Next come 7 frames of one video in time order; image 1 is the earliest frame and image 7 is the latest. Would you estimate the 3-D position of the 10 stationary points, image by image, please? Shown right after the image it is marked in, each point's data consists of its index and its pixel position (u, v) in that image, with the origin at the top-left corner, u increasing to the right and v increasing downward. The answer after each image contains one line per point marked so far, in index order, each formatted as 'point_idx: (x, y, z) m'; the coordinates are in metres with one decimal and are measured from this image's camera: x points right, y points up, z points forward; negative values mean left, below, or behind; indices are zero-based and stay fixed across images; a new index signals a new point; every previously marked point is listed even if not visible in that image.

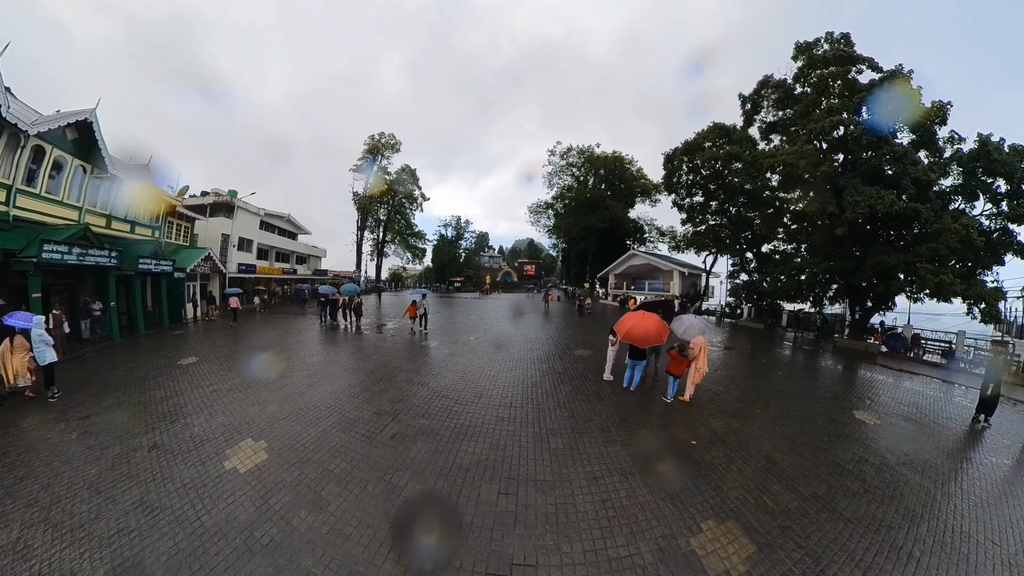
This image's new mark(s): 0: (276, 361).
0: (-5.3, -1.7, +7.4) m
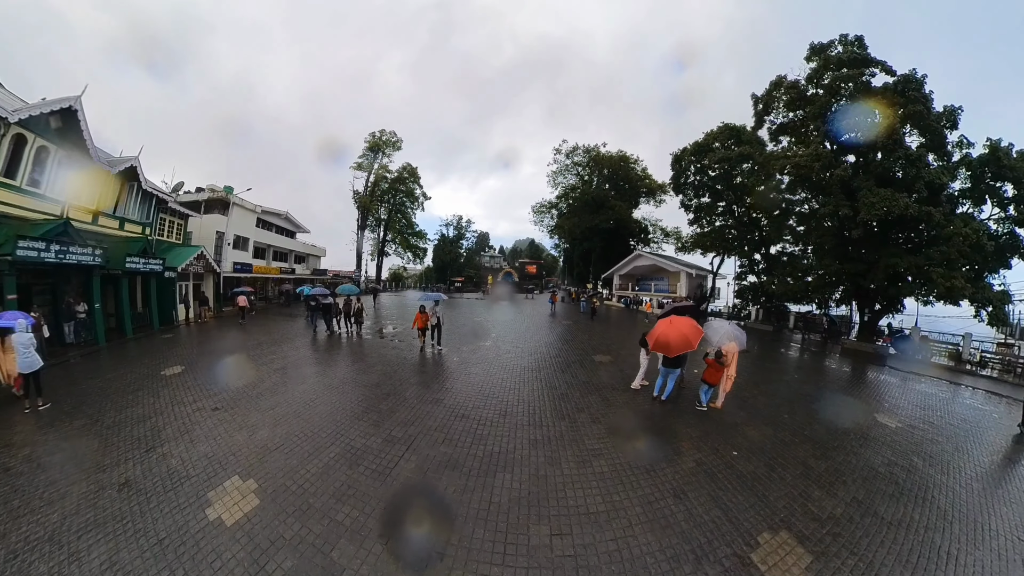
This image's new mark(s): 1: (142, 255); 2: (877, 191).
0: (-5.0, -1.7, +6.8) m
1: (-11.8, +1.1, +10.4) m
2: (+17.7, +4.4, +16.2) m
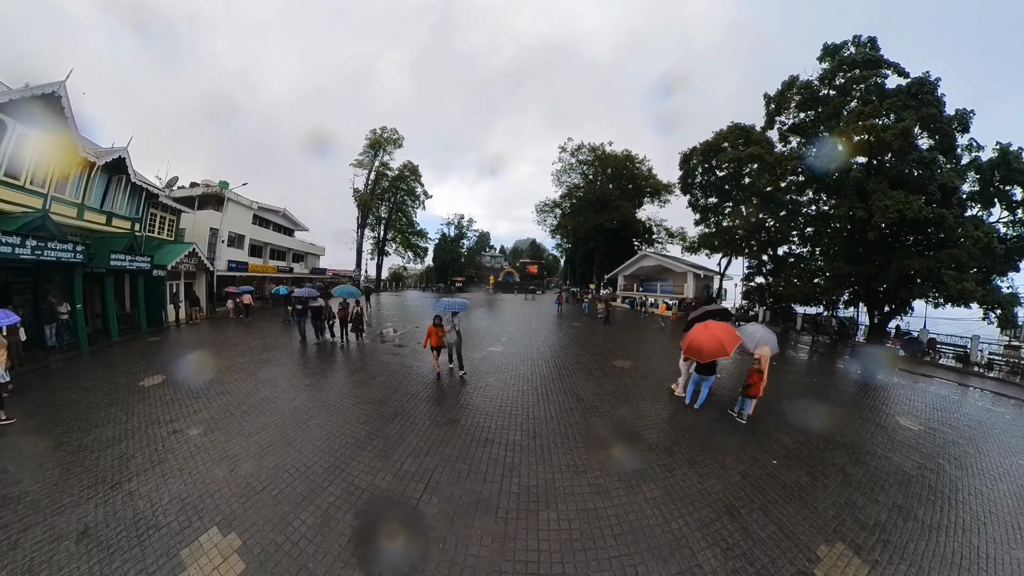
0: (-4.7, -1.7, +6.3) m
1: (-11.5, +1.1, +9.8) m
2: (+18.0, +4.3, +15.8) m
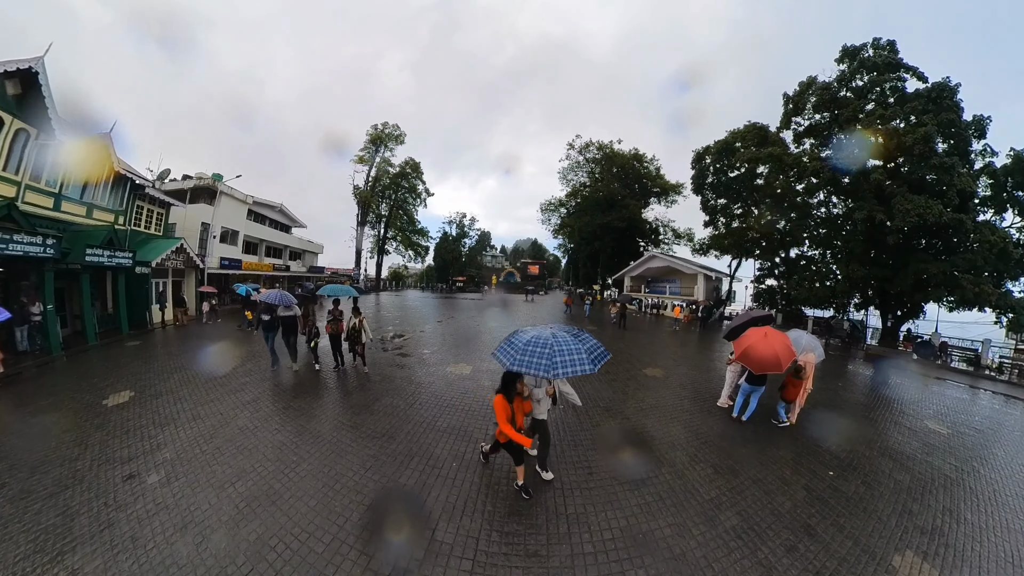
0: (-4.3, -1.7, +5.6) m
1: (-11.1, +1.1, +9.1) m
2: (+18.3, +4.1, +15.2) m
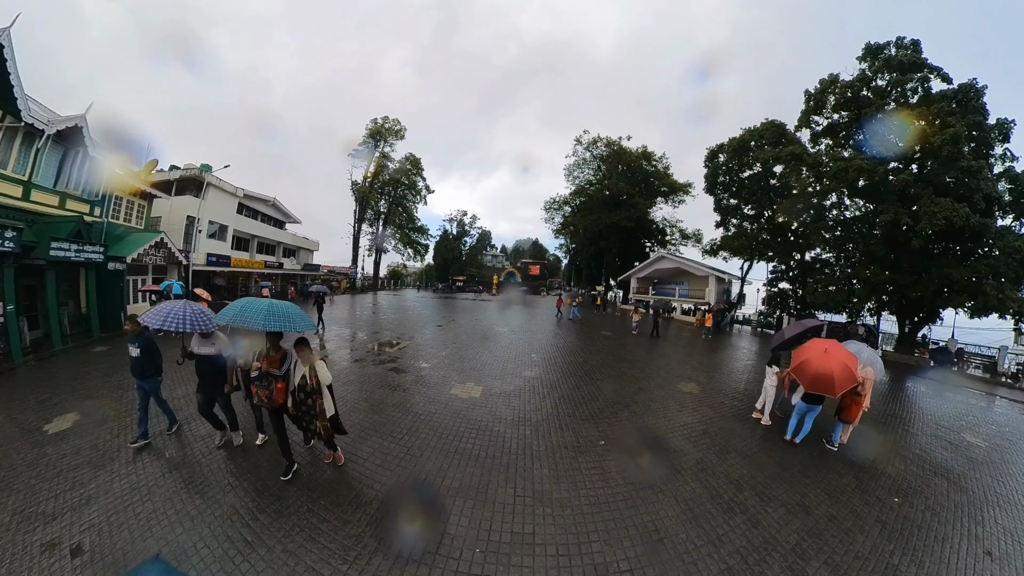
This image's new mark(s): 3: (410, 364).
0: (-4.0, -1.7, +4.8) m
1: (-10.8, +1.2, +8.3) m
2: (+18.6, +3.9, +14.5) m
3: (-2.2, -1.7, +7.7) m
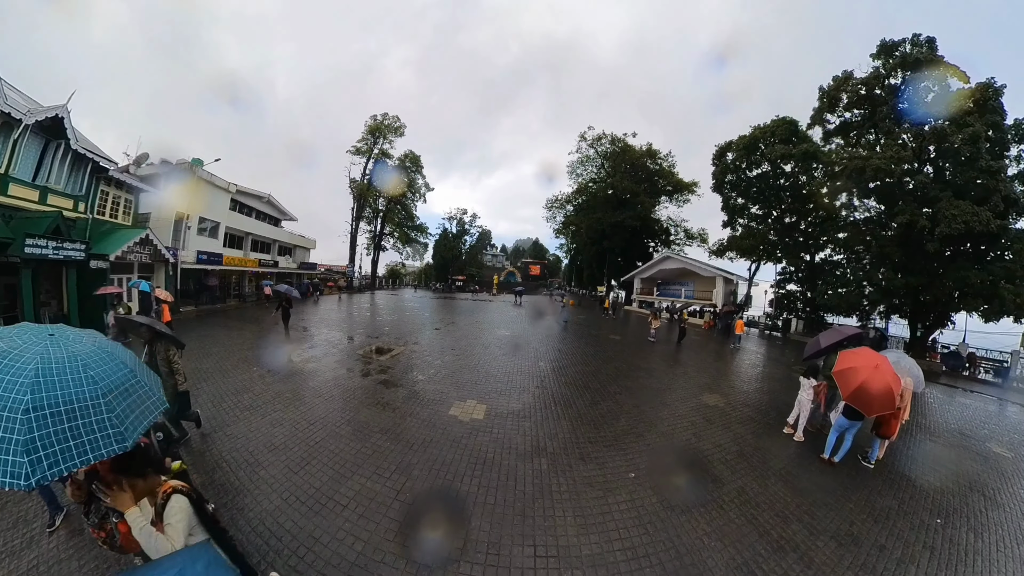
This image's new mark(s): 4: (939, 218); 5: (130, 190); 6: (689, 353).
0: (-3.9, -1.7, +4.3) m
1: (-10.7, +1.2, +7.8) m
2: (+18.8, +3.8, +14.1) m
3: (-2.1, -1.7, +7.2) m
4: (+18.3, +3.1, +14.2) m
5: (-13.5, +3.5, +11.9) m
6: (+6.6, -2.4, +12.3) m
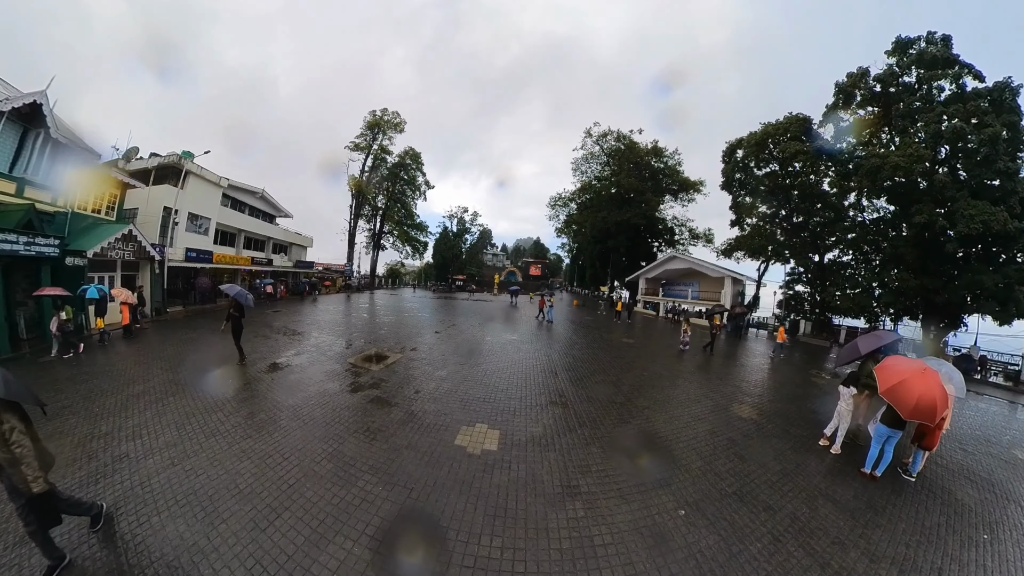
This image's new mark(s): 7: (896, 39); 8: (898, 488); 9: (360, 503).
0: (-3.7, -1.7, +3.8) m
1: (-10.5, +1.2, +7.2) m
2: (+19.0, +3.7, +13.6) m
3: (-1.9, -1.7, +6.7) m
4: (+18.5, +3.0, +13.8) m
5: (-13.3, +3.5, +11.3) m
6: (+6.8, -2.4, +11.8) m
7: (+19.1, +12.8, +16.5) m
8: (+5.2, -2.8, +4.3) m
9: (-1.5, -1.9, +3.6) m
